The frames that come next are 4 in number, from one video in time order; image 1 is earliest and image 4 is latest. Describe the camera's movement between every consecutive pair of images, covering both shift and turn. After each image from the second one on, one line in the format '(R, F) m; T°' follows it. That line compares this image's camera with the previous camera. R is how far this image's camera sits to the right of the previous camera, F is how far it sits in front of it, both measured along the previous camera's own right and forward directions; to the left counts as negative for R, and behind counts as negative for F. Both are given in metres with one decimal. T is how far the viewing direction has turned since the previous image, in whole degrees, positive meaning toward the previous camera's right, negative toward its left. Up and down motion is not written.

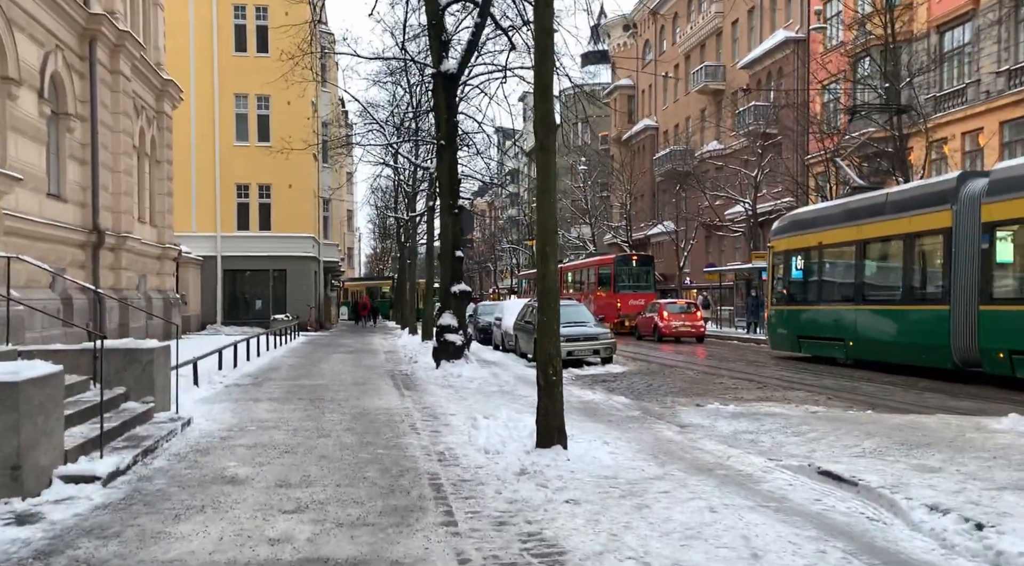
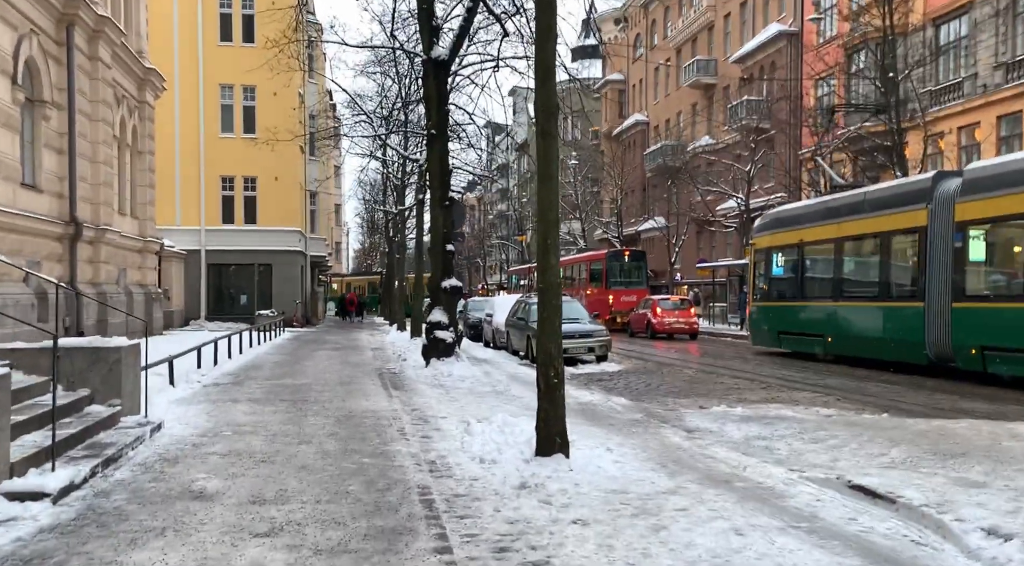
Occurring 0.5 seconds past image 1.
(-0.1, +0.6) m; +1°
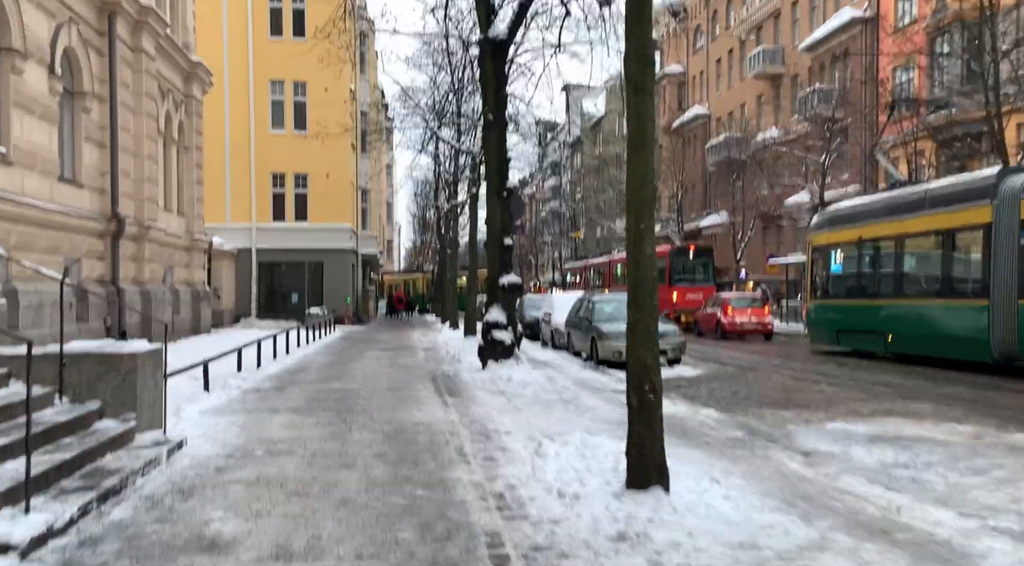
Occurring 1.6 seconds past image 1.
(-0.2, +1.2) m; -4°
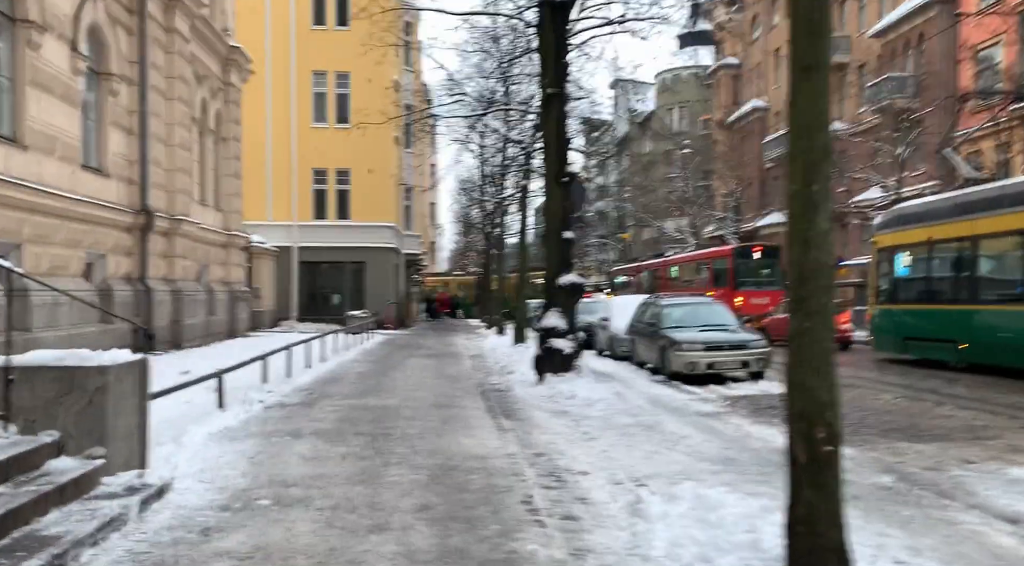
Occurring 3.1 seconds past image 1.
(-0.3, +1.7) m; -3°
